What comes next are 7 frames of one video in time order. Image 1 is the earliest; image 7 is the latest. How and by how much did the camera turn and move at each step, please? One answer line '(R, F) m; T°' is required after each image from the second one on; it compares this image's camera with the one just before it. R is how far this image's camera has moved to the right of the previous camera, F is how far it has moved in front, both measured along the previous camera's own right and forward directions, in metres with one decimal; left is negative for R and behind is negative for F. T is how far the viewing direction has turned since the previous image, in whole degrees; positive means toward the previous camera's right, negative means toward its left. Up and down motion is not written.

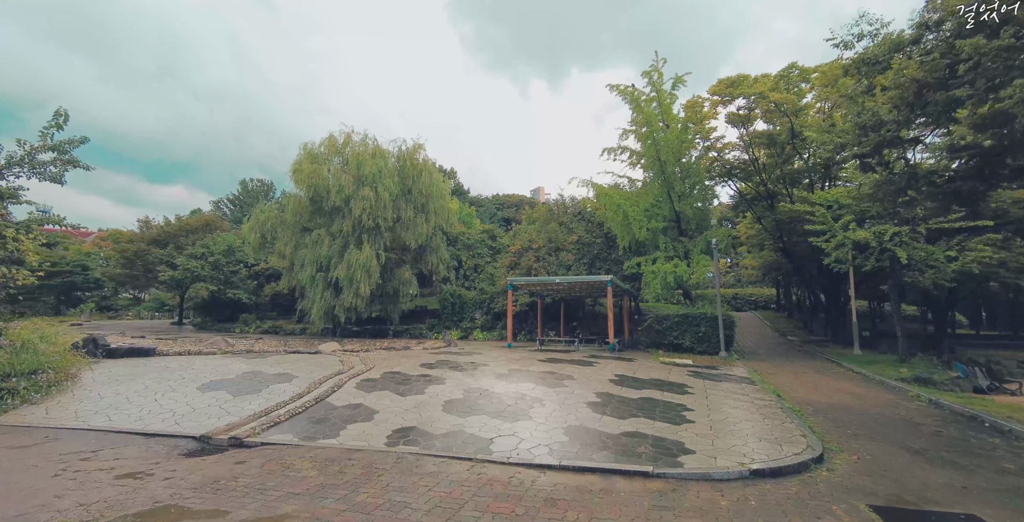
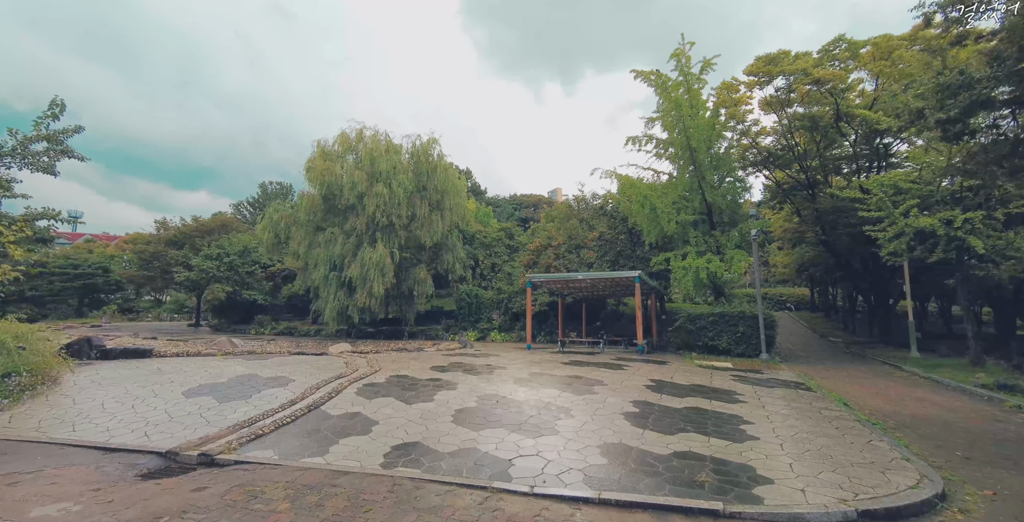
(0.0, +0.9) m; -3°
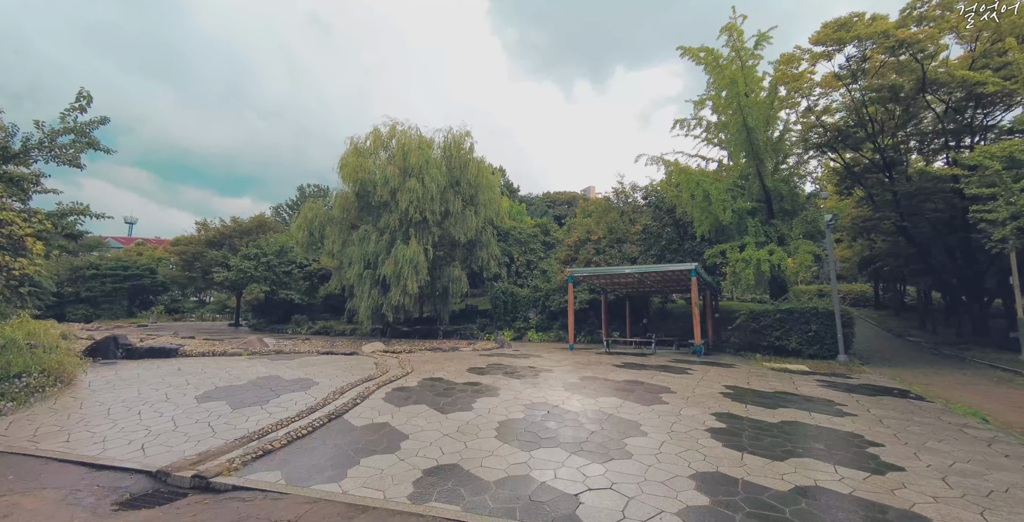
(-0.2, +0.9) m; -5°
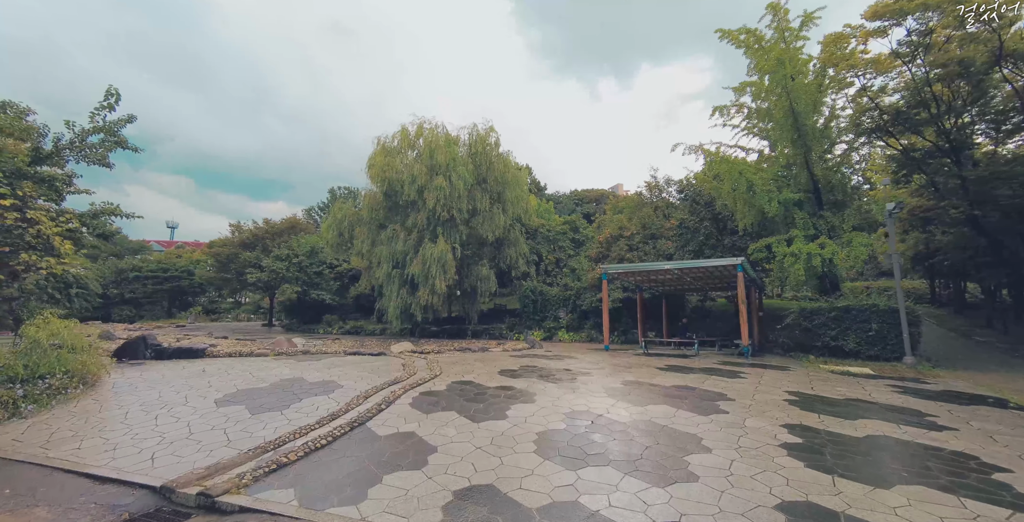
(-0.1, +0.5) m; -4°
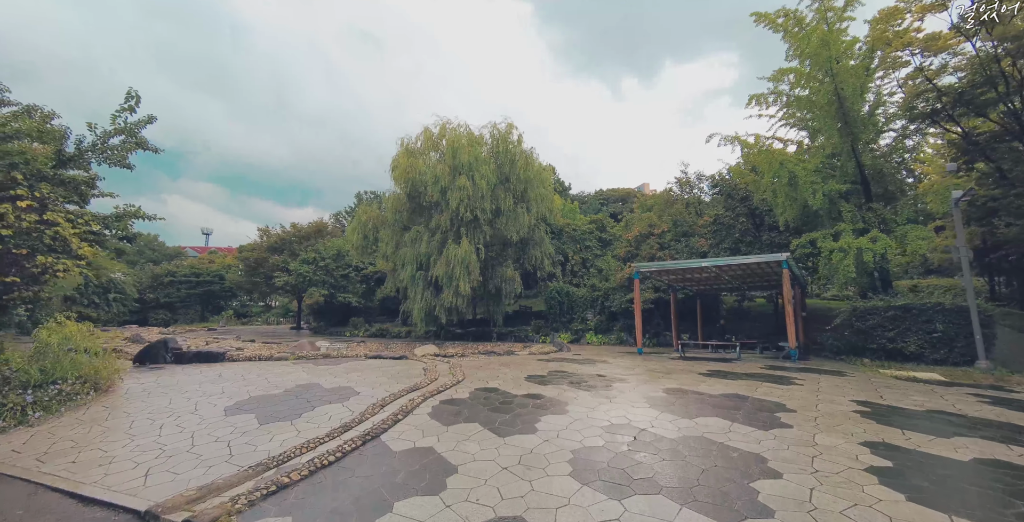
(0.0, +0.5) m; -3°
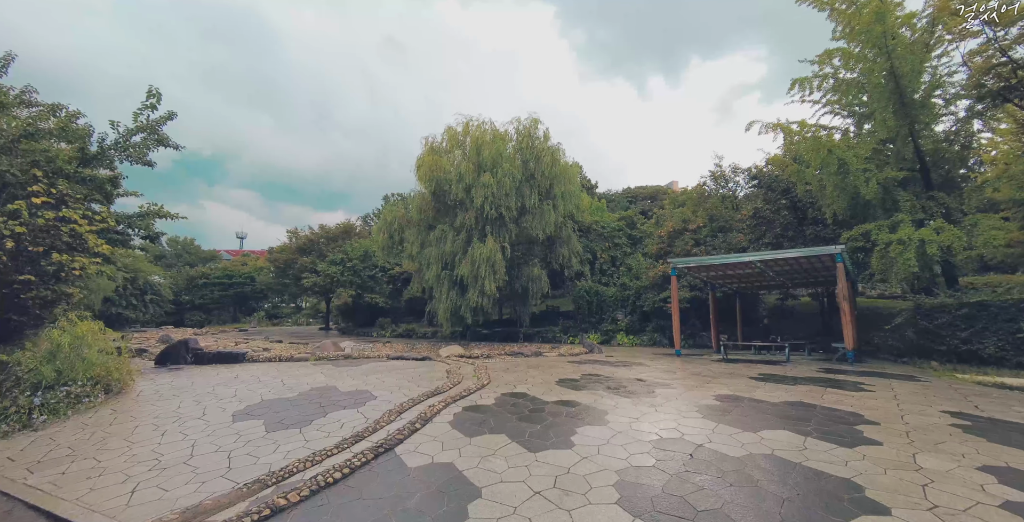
(0.0, +0.5) m; -4°
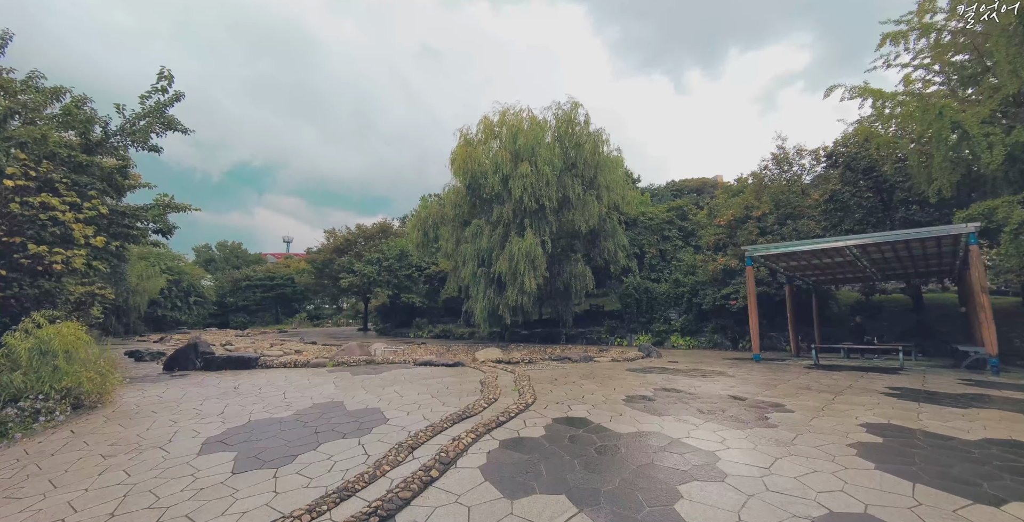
(-0.1, +1.2) m; -6°
